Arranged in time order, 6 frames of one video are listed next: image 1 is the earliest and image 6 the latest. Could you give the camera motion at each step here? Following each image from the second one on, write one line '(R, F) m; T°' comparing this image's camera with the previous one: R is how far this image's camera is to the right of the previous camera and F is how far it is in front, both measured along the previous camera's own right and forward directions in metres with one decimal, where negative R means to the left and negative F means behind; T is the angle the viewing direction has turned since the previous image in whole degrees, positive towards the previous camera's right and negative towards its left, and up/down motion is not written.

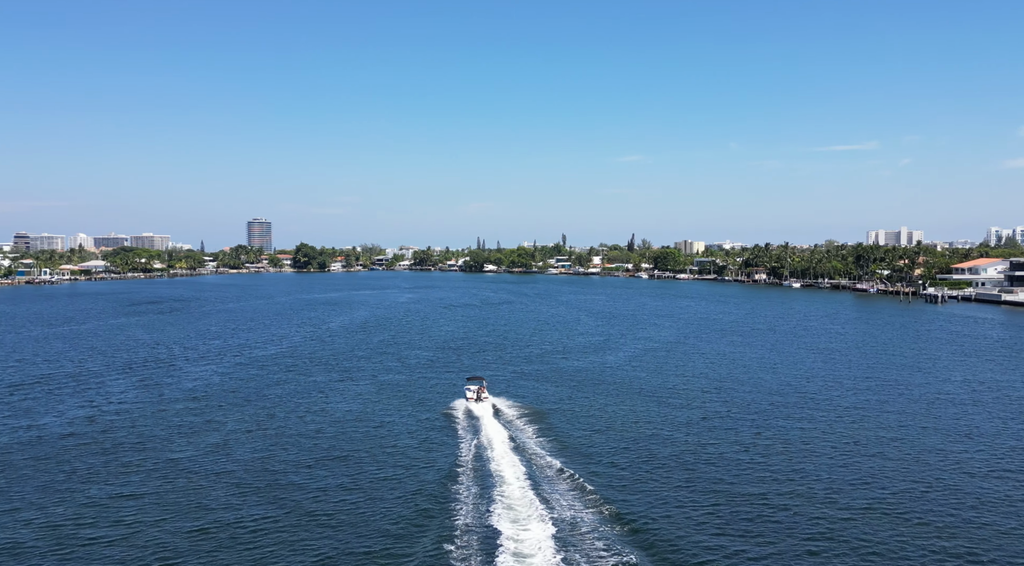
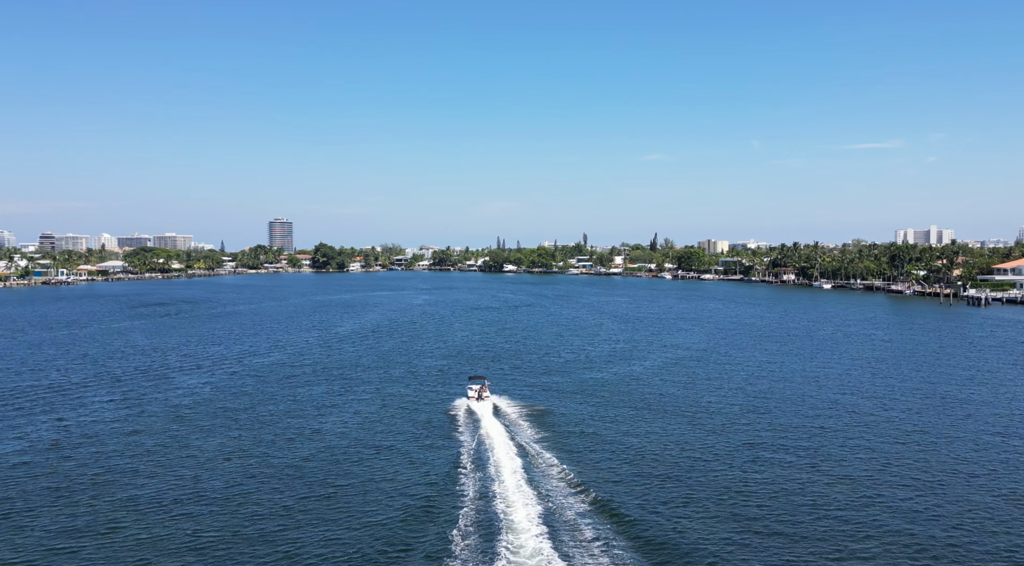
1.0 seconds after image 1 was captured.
(+0.2, +3.9) m; -2°
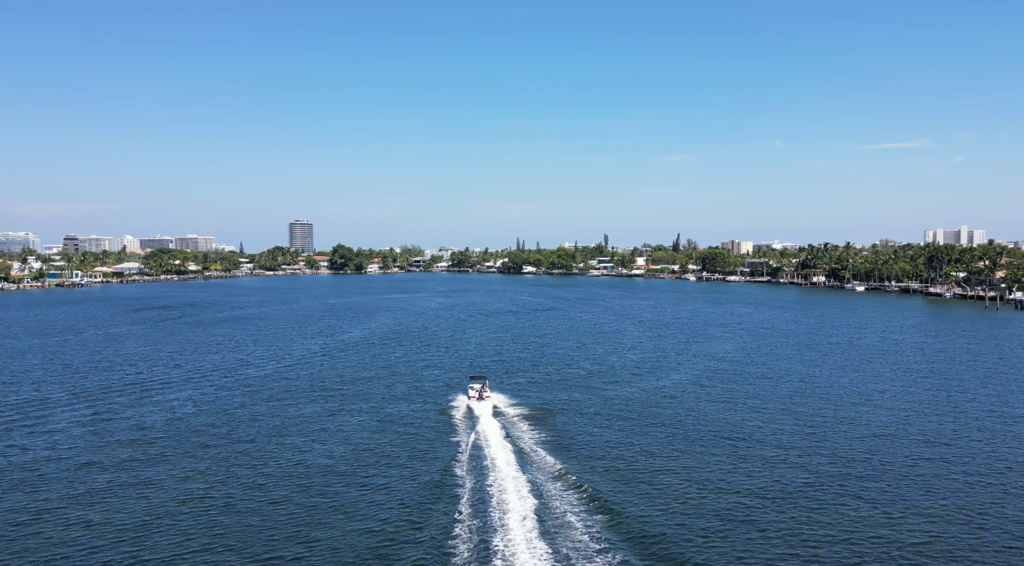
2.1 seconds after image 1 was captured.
(+0.2, +4.4) m; -2°
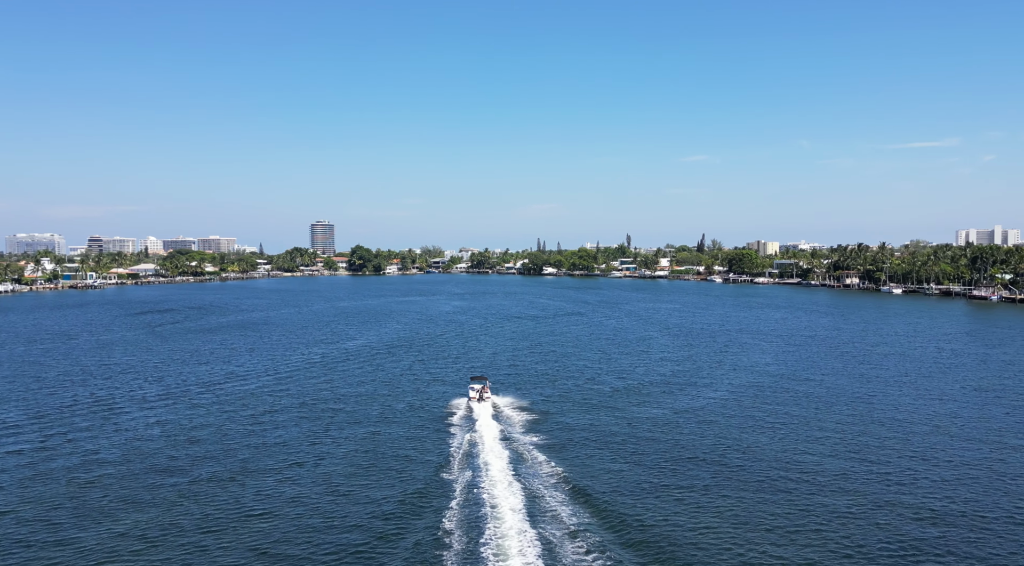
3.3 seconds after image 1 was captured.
(+0.4, +4.9) m; -2°
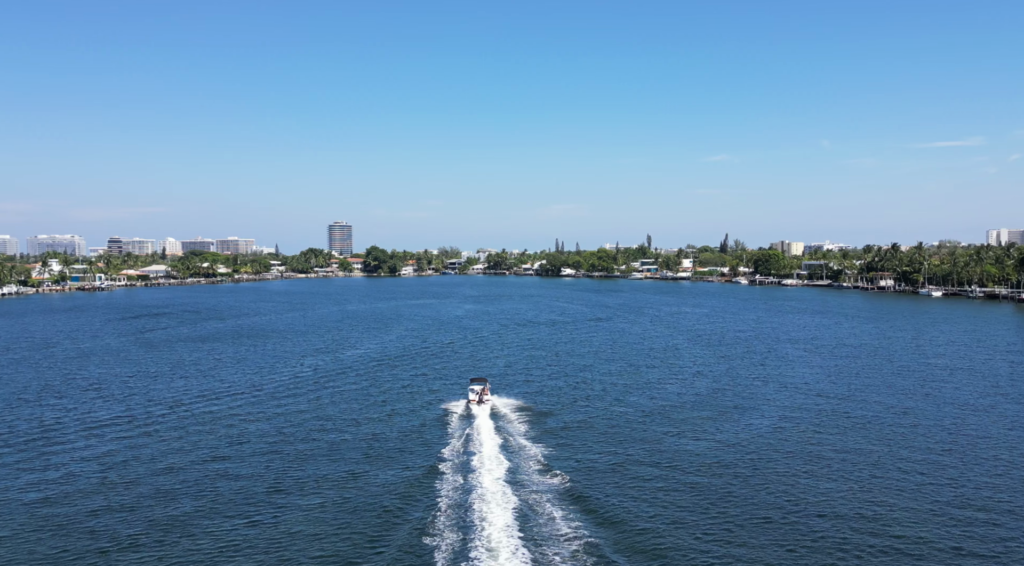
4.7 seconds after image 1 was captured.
(+0.2, +5.7) m; -1°
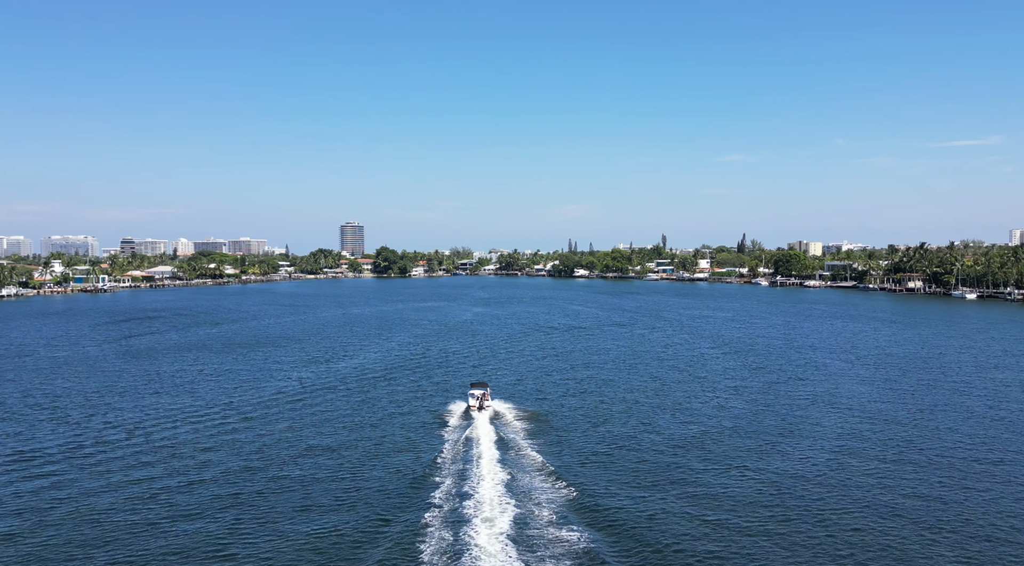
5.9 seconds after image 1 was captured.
(+0.1, +5.0) m; -1°
